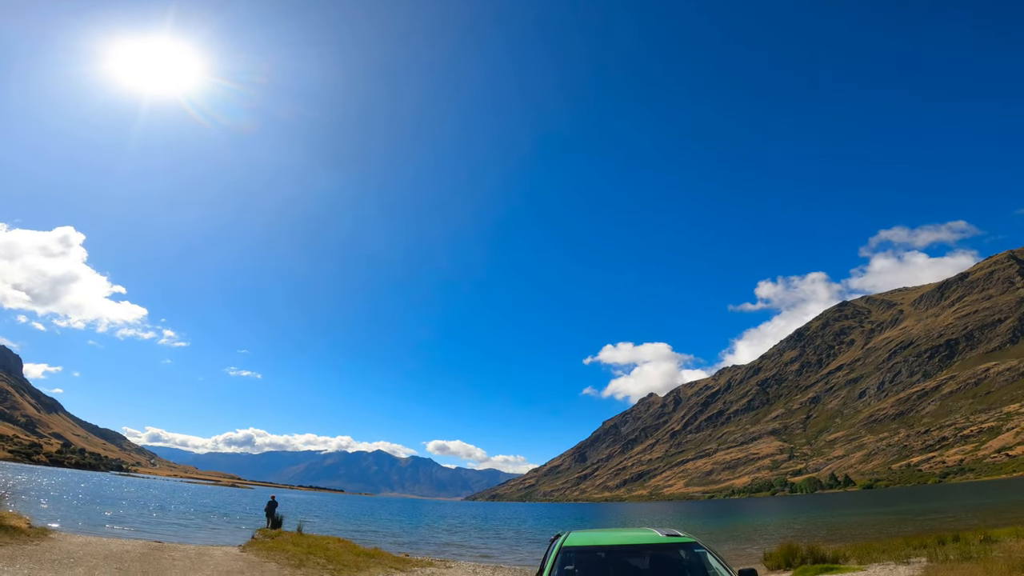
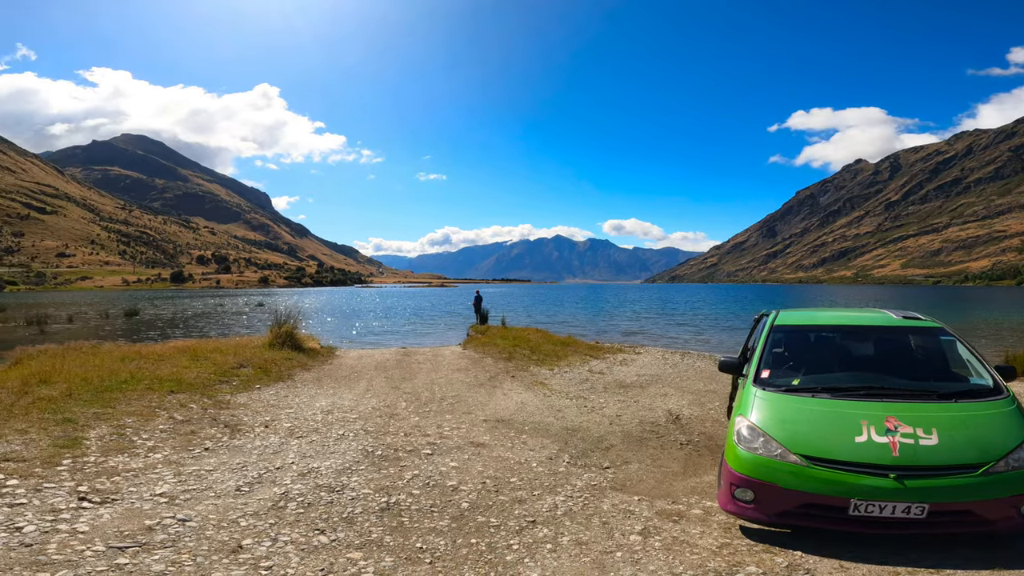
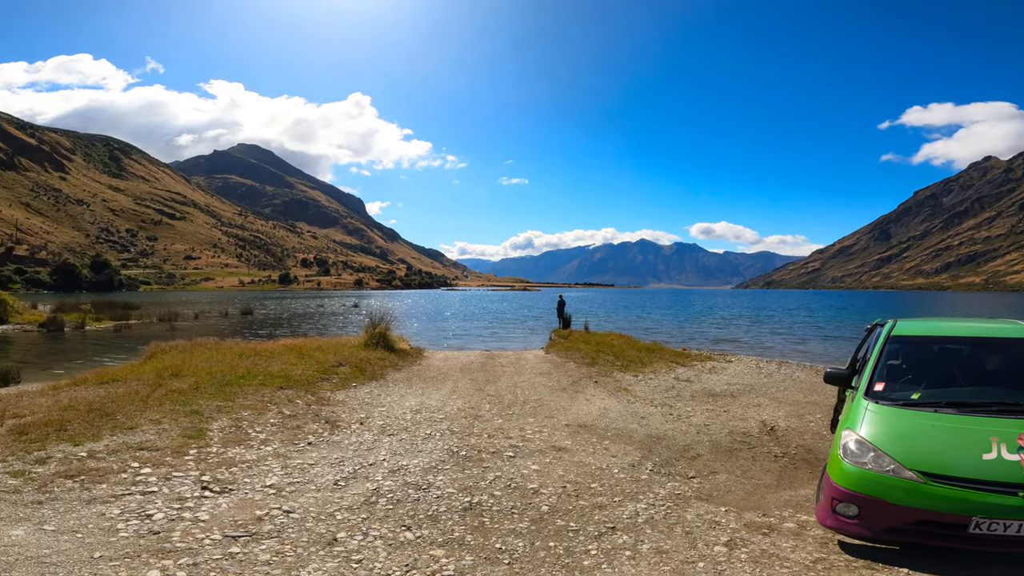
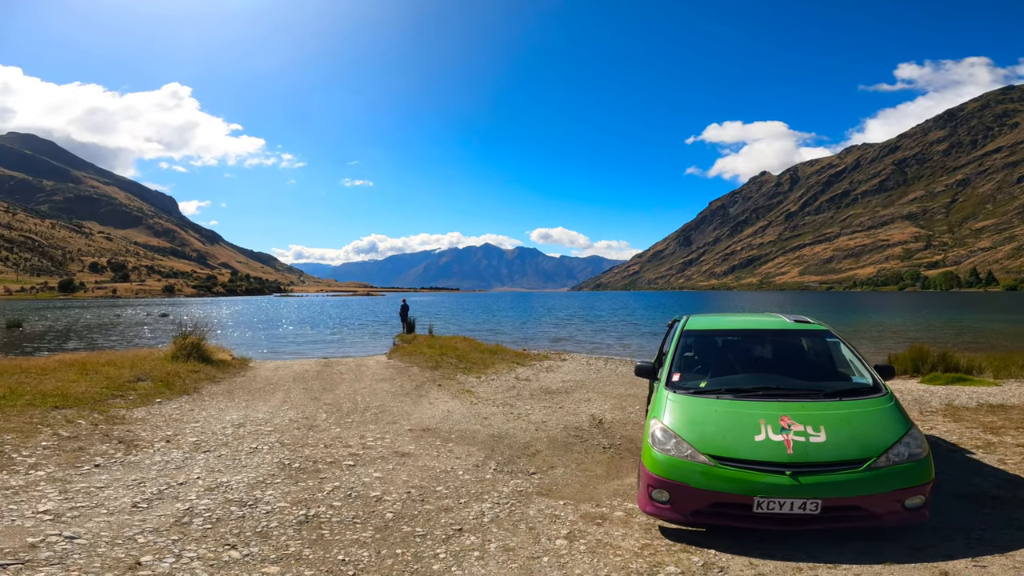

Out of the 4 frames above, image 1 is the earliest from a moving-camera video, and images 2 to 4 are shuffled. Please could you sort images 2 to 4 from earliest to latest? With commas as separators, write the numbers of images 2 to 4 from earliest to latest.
4, 2, 3
